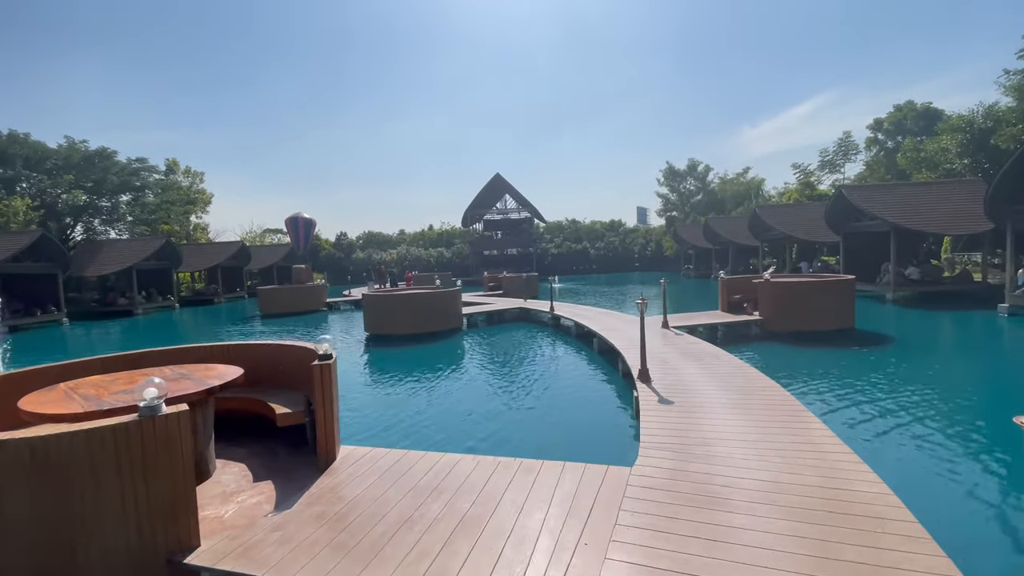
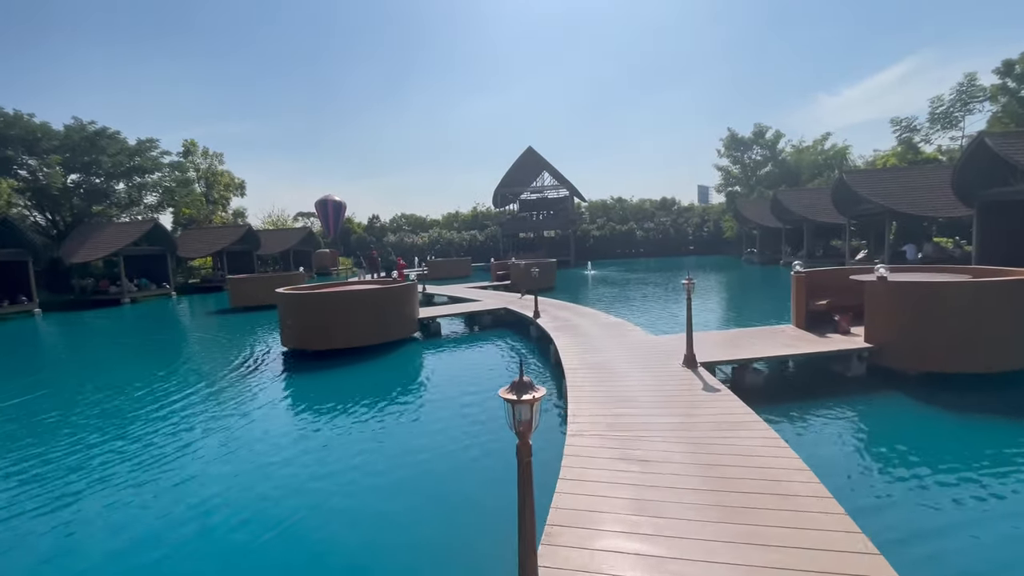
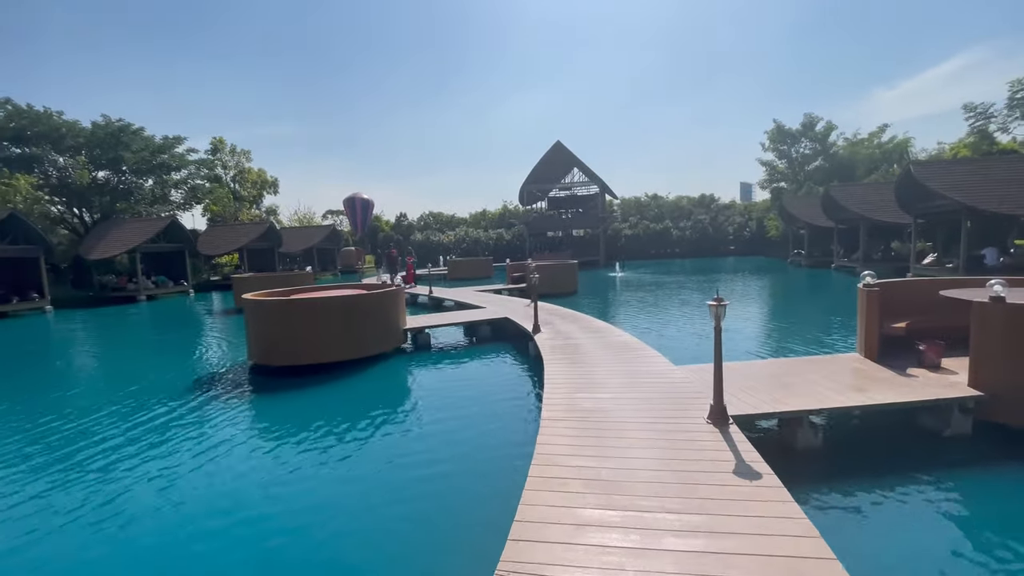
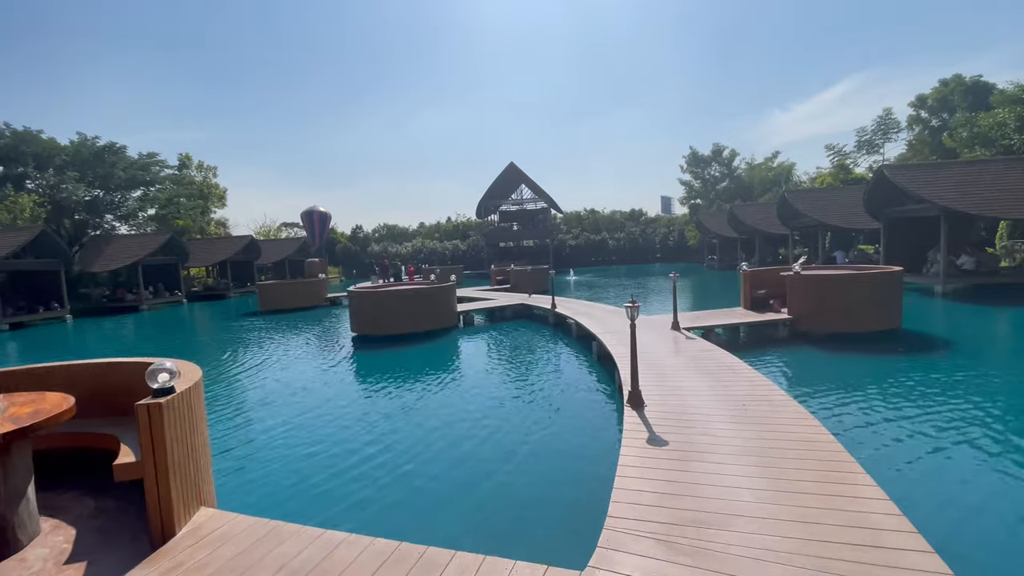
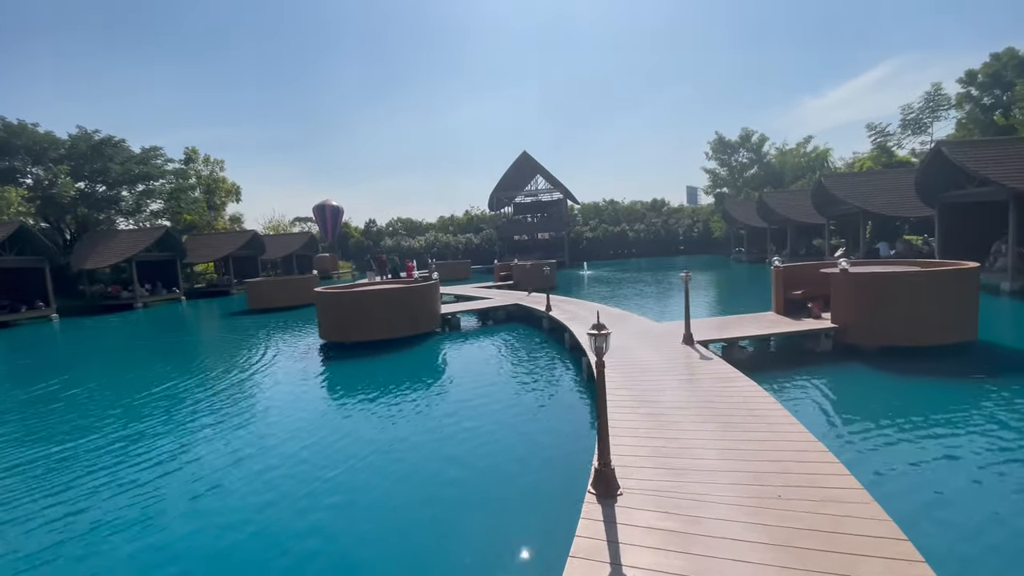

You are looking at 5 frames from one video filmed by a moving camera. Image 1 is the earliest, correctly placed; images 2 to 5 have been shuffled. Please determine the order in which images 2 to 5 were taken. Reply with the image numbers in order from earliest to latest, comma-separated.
4, 5, 2, 3
